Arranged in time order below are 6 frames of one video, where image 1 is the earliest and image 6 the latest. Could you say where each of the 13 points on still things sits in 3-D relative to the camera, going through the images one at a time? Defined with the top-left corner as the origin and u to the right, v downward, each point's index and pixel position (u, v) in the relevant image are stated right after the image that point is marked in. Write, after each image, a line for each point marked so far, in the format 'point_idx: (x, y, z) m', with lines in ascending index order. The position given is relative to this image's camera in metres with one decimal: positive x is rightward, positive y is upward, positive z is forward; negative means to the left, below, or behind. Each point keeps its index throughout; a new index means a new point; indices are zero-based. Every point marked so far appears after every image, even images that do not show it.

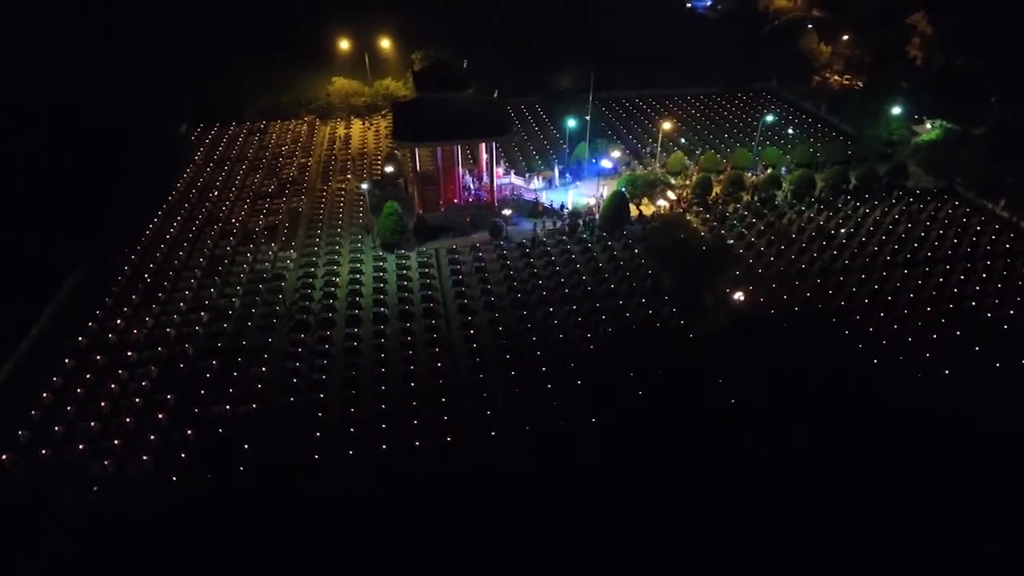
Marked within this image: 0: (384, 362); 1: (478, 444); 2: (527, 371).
0: (-2.5, -1.4, +13.5) m
1: (-0.6, -2.6, +12.0) m
2: (+0.2, -1.6, +13.4) m
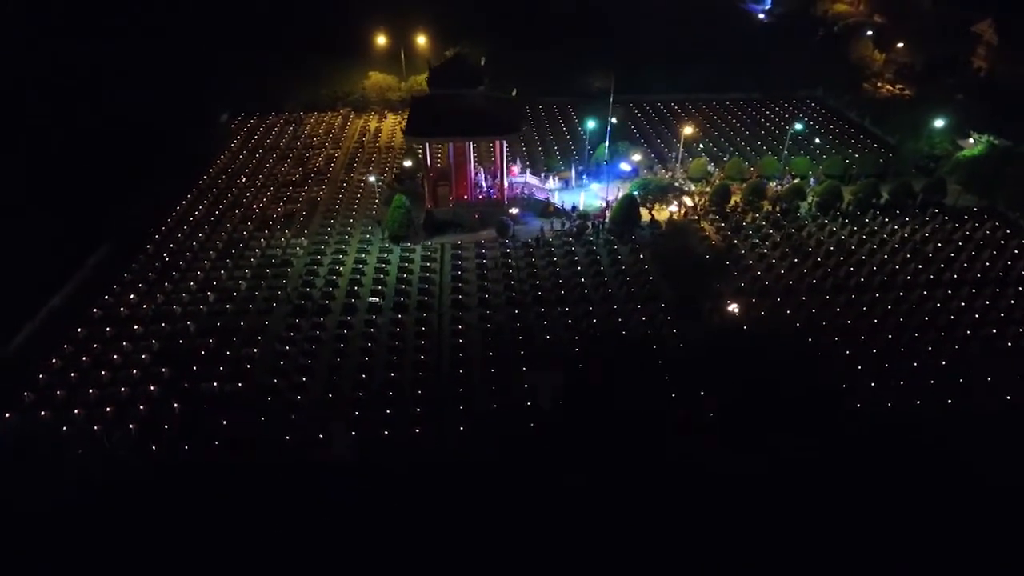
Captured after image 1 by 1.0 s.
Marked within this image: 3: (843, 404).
0: (-2.8, -1.2, +13.8) m
1: (-1.2, -2.6, +12.1) m
2: (-0.2, -1.6, +13.5) m
3: (+6.2, -2.2, +12.7) m
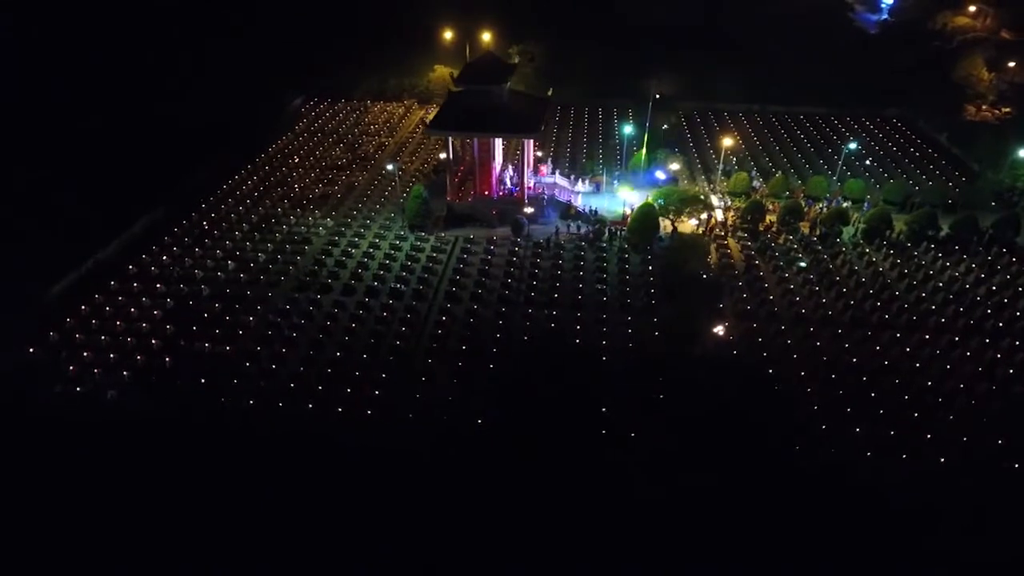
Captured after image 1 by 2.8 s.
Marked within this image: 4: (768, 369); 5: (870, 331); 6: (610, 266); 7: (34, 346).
0: (-3.3, -0.9, +14.4) m
1: (-2.1, -2.4, +12.5) m
2: (-0.8, -1.5, +13.6) m
3: (+5.3, -2.8, +11.7) m
4: (+4.8, -1.5, +13.4) m
5: (+7.3, -0.9, +14.4) m
6: (+2.3, +0.5, +16.3) m
7: (-9.4, -1.2, +13.8) m
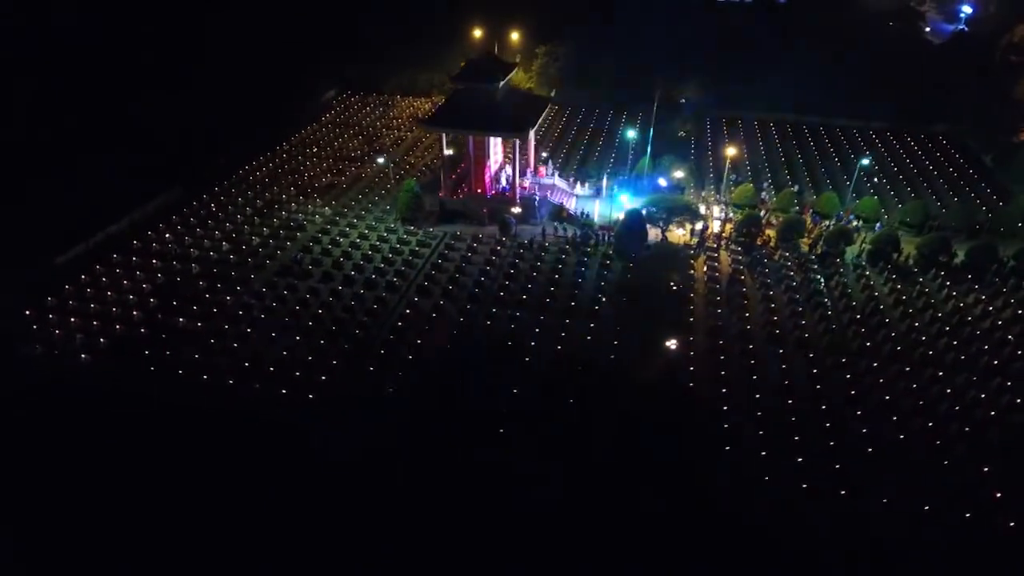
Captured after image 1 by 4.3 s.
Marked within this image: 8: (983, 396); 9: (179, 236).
0: (-4.1, -0.6, +14.7) m
1: (-3.2, -2.2, +12.7) m
2: (-1.7, -1.4, +13.7) m
3: (+4.0, -3.1, +11.1) m
4: (+3.8, -1.8, +12.8) m
5: (+6.4, -1.3, +13.5) m
6: (+1.7, +0.4, +16.1) m
7: (-10.2, -0.5, +14.9) m
8: (+8.4, -1.9, +12.5) m
9: (-8.2, +1.3, +17.4) m
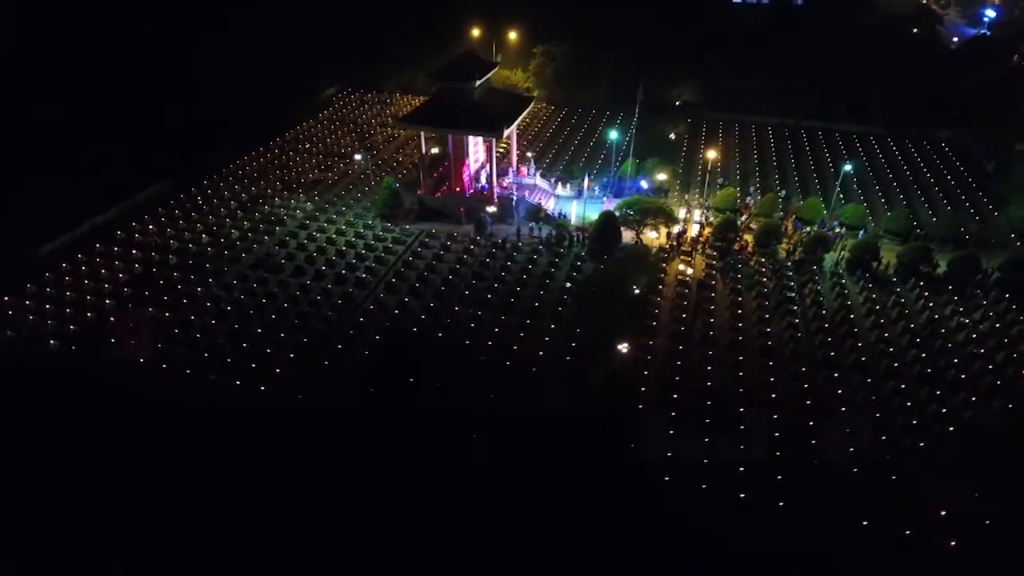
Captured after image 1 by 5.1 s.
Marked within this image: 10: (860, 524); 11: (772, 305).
0: (-4.9, -0.5, +14.9) m
1: (-4.1, -2.0, +12.8) m
2: (-2.6, -1.3, +13.8) m
3: (+2.9, -3.2, +10.9) m
4: (+2.9, -1.9, +12.6) m
5: (+5.5, -1.5, +13.2) m
6: (+1.0, +0.4, +15.9) m
7: (-10.9, -0.2, +15.4) m
8: (+7.4, -2.1, +12.1) m
9: (-8.8, +1.5, +17.8) m
10: (+5.1, -3.5, +10.4) m
11: (+5.5, -0.3, +14.8) m
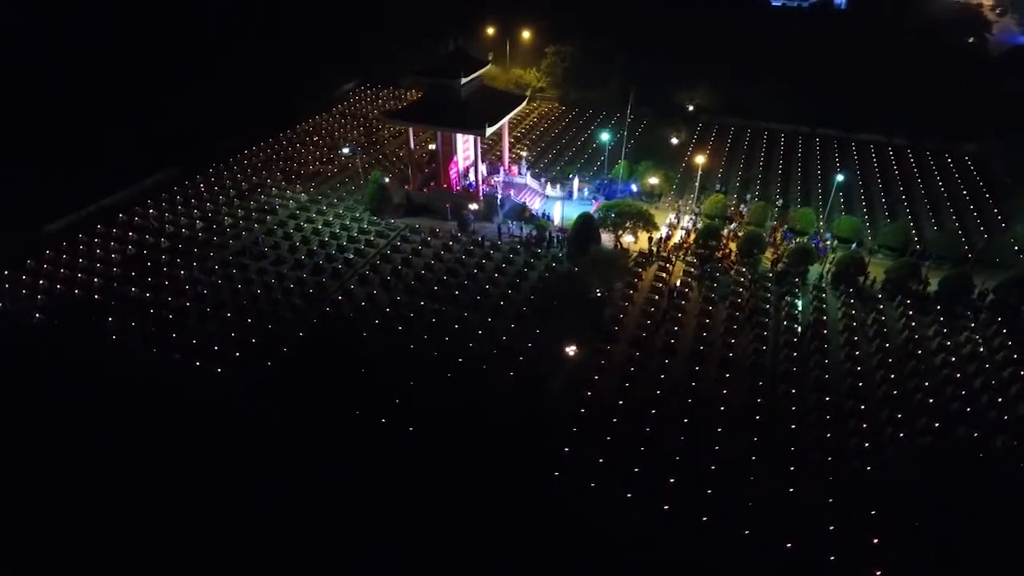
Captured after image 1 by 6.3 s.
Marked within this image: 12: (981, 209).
0: (-5.6, -0.2, +15.3) m
1: (-5.1, -1.8, +13.2) m
2: (-3.4, -1.1, +14.0) m
3: (+1.7, -3.3, +10.6) m
4: (+1.9, -2.0, +12.4) m
5: (+4.6, -1.7, +12.7) m
6: (+0.4, +0.4, +15.8) m
7: (-11.6, +0.4, +16.3) m
8: (+6.4, -2.4, +11.5) m
9: (-9.2, +2.0, +18.5) m
10: (+3.8, -3.6, +9.9) m
11: (+4.7, -0.6, +14.3) m
12: (+11.6, +2.1, +17.4) m
